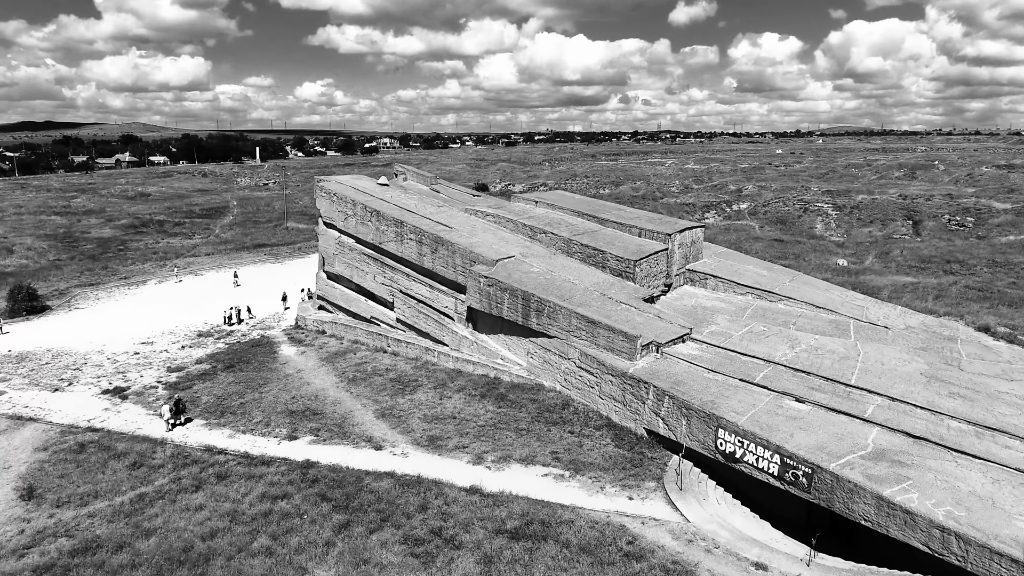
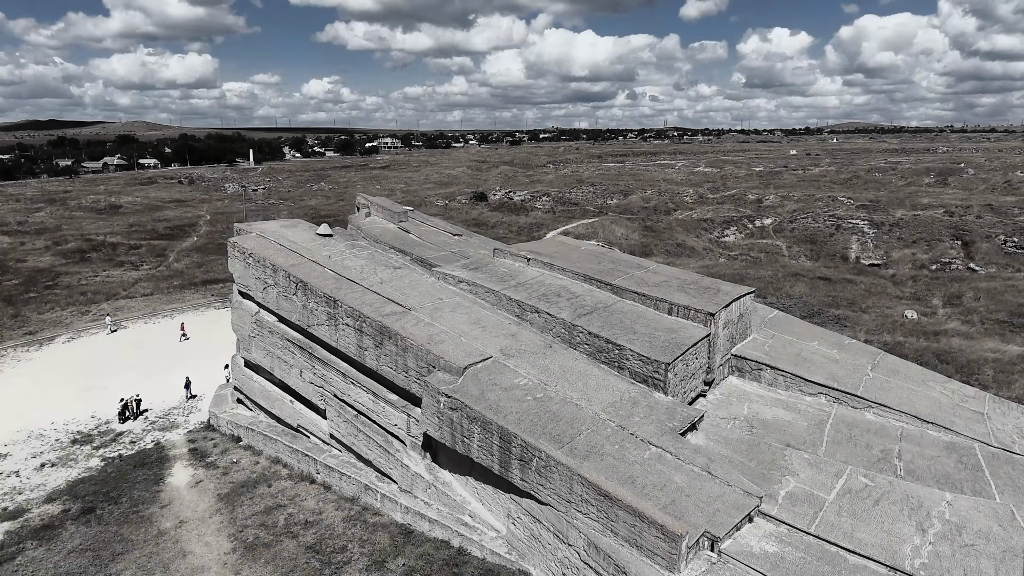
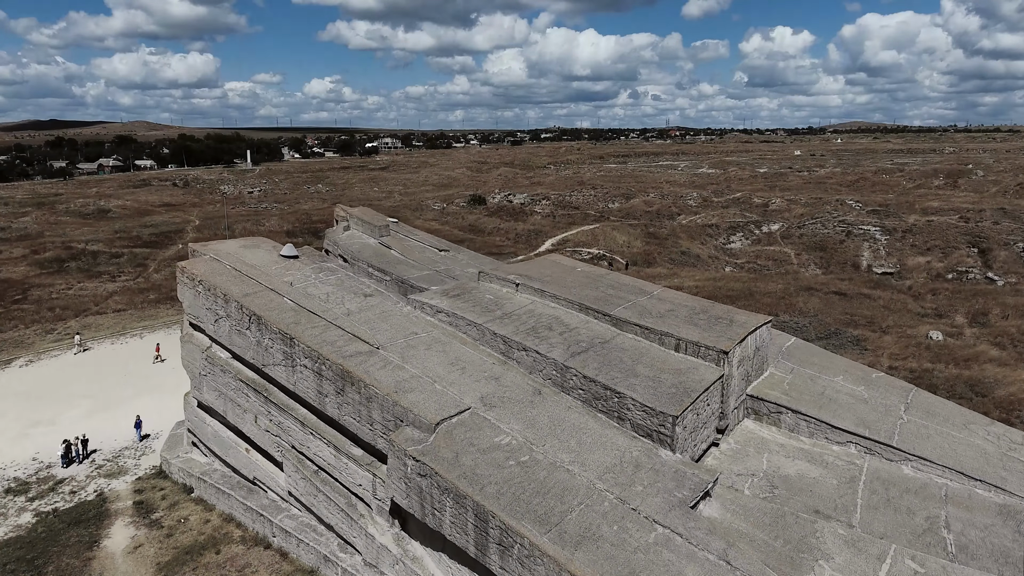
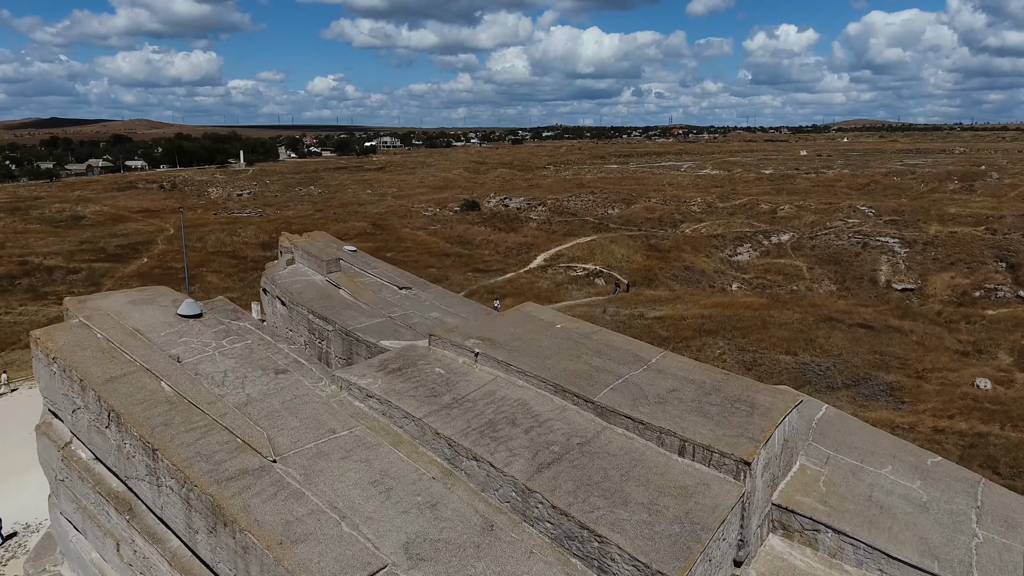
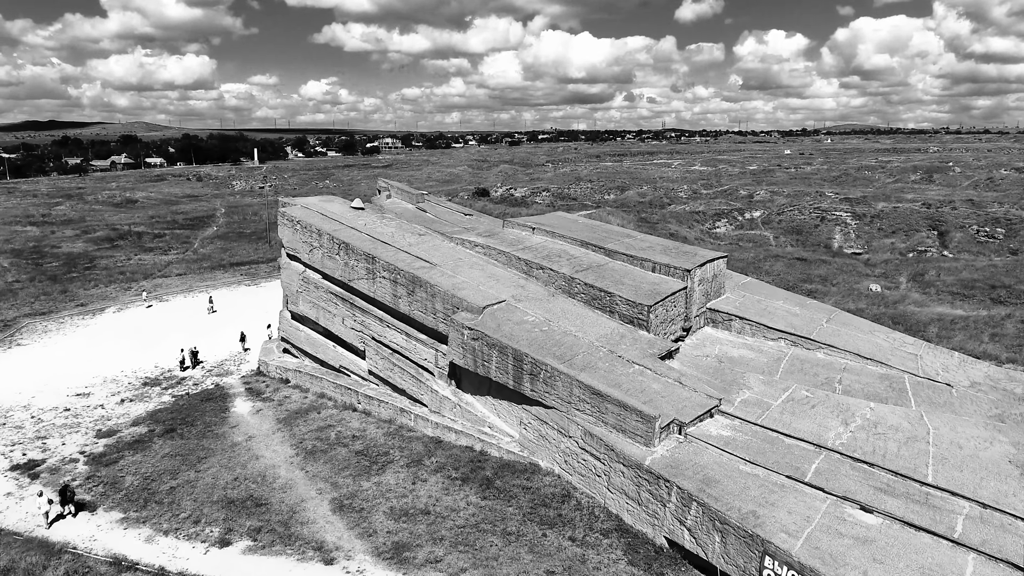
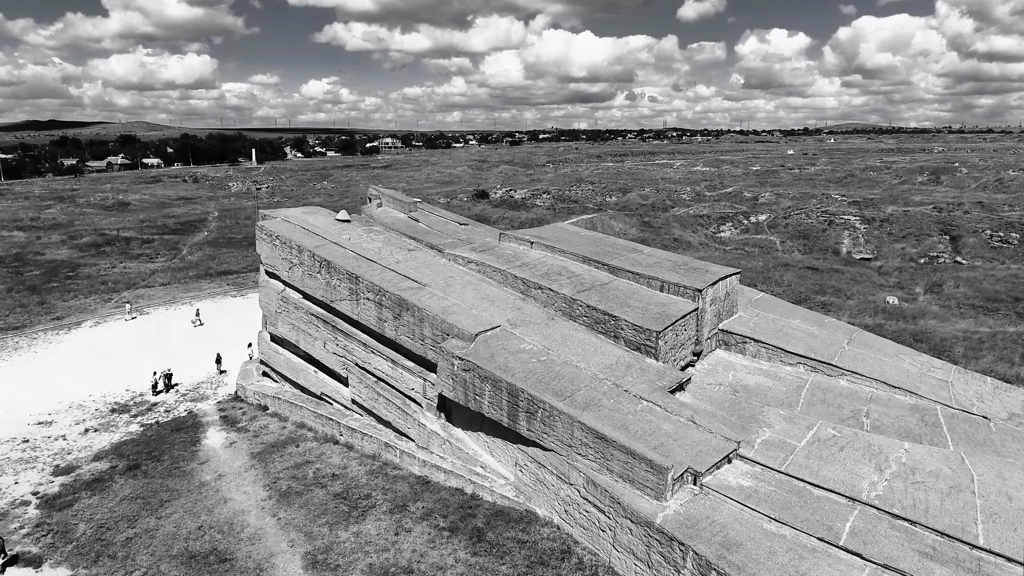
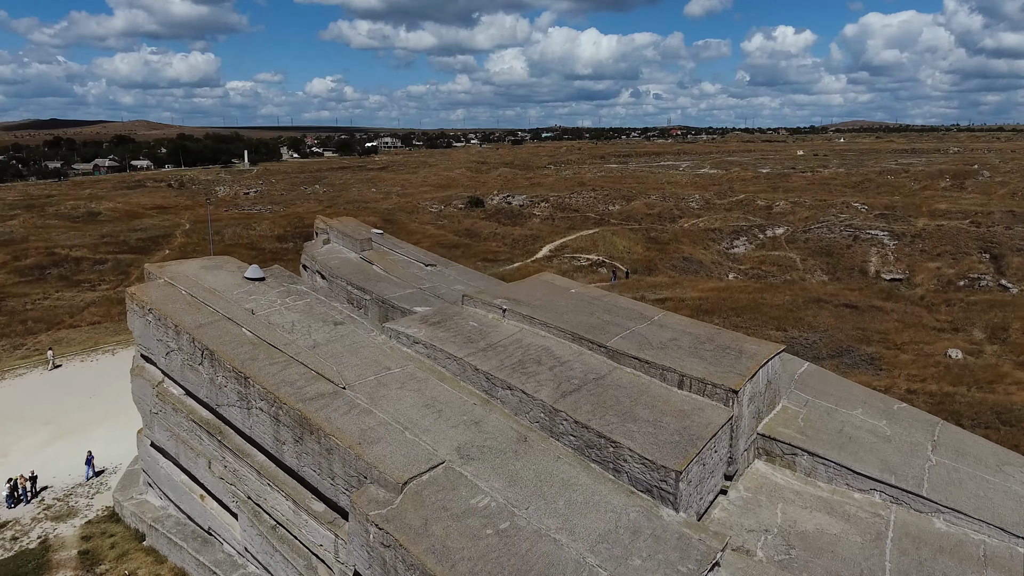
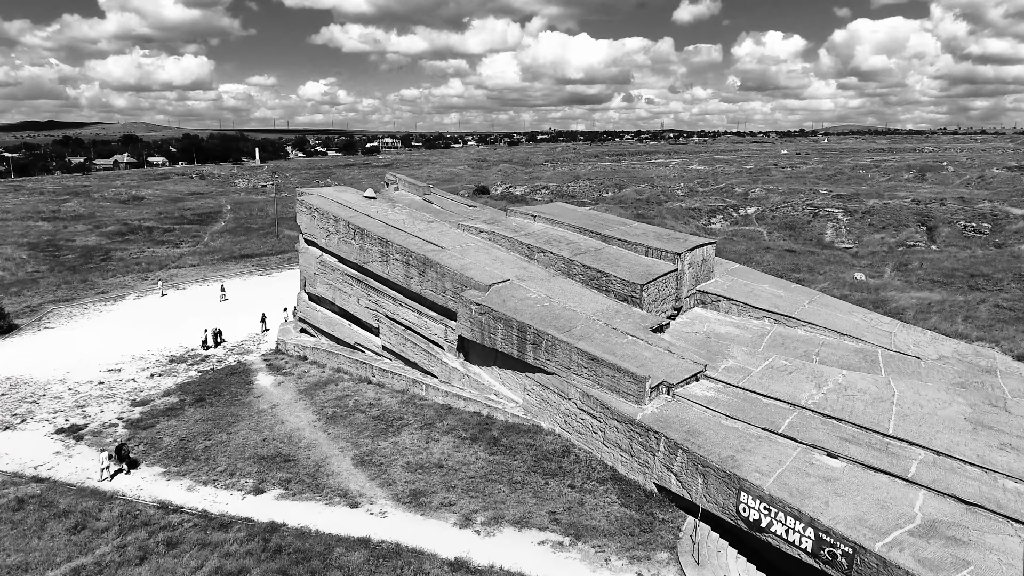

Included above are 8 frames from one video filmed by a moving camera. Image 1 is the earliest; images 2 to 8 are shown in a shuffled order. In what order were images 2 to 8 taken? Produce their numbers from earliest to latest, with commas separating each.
8, 5, 6, 2, 3, 7, 4
